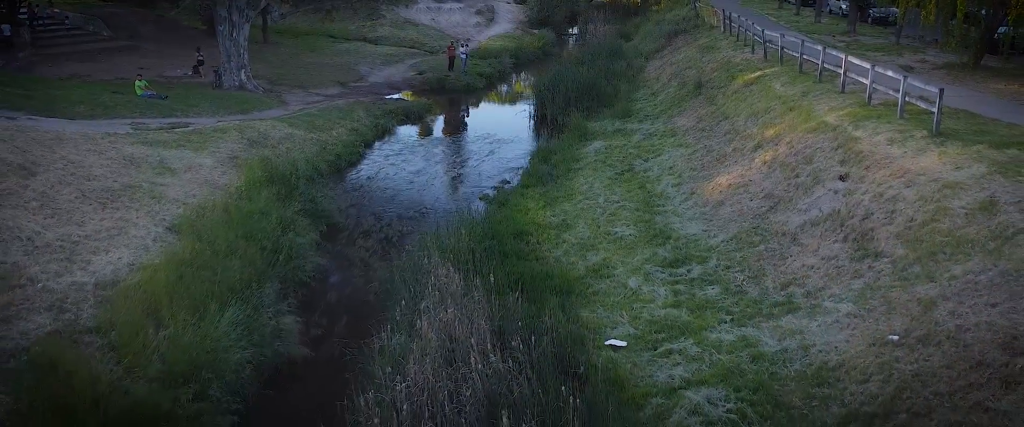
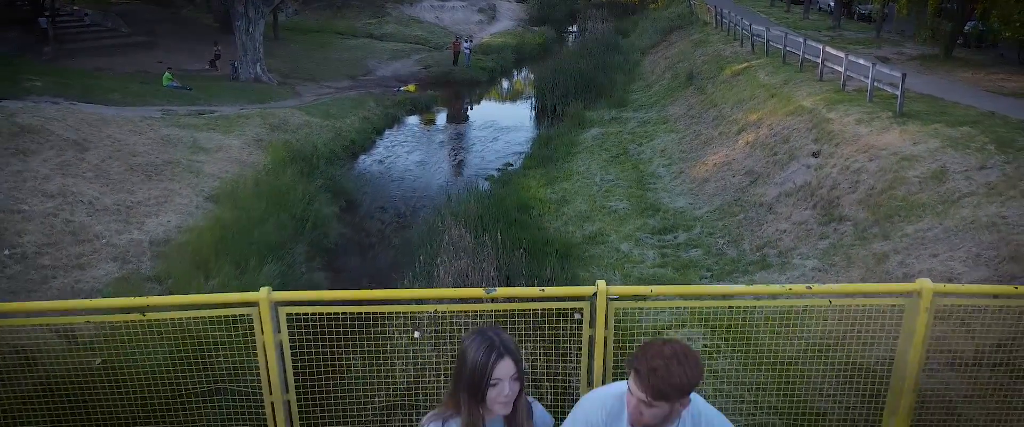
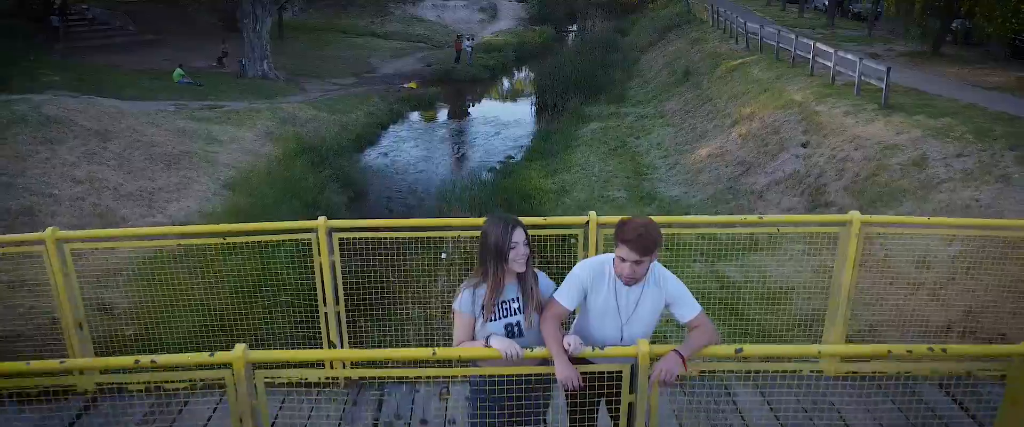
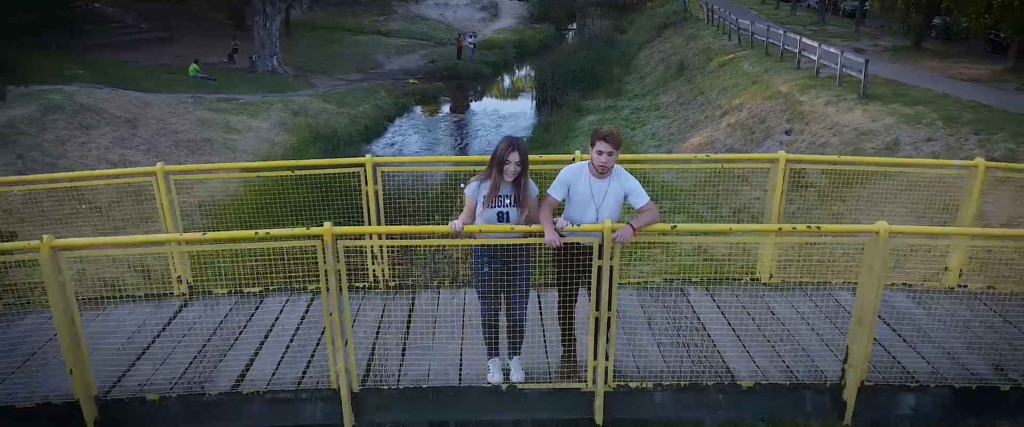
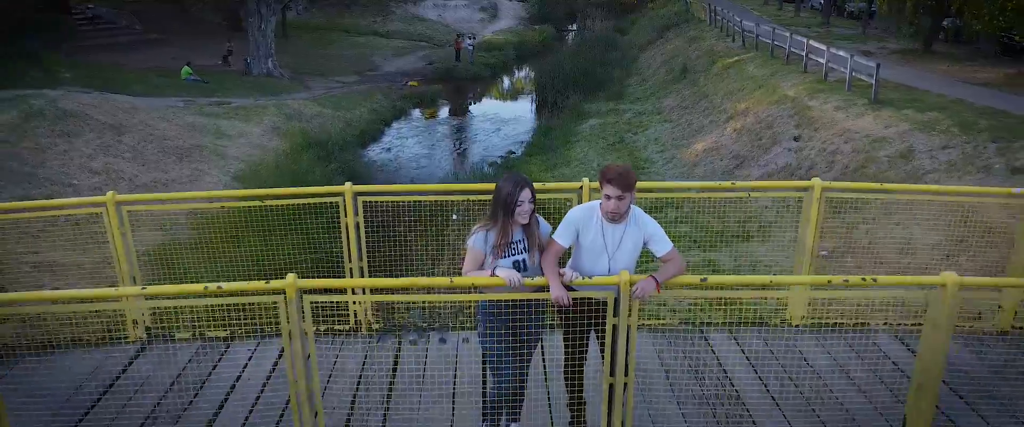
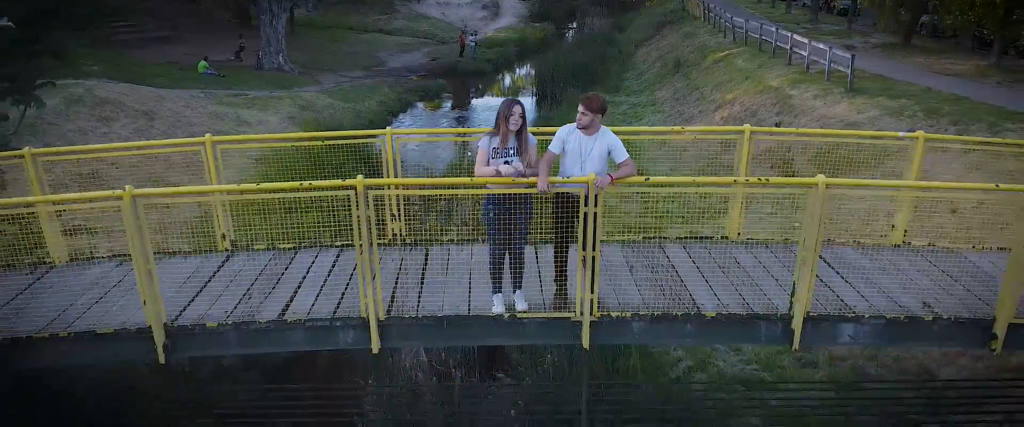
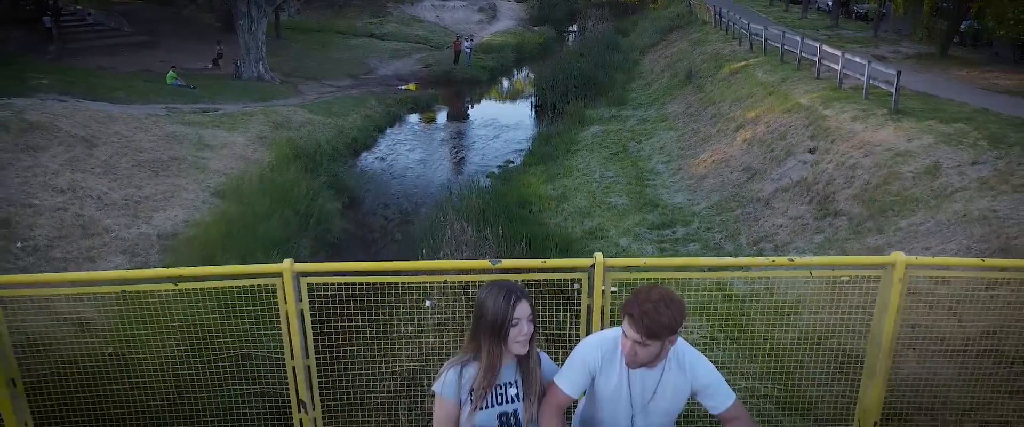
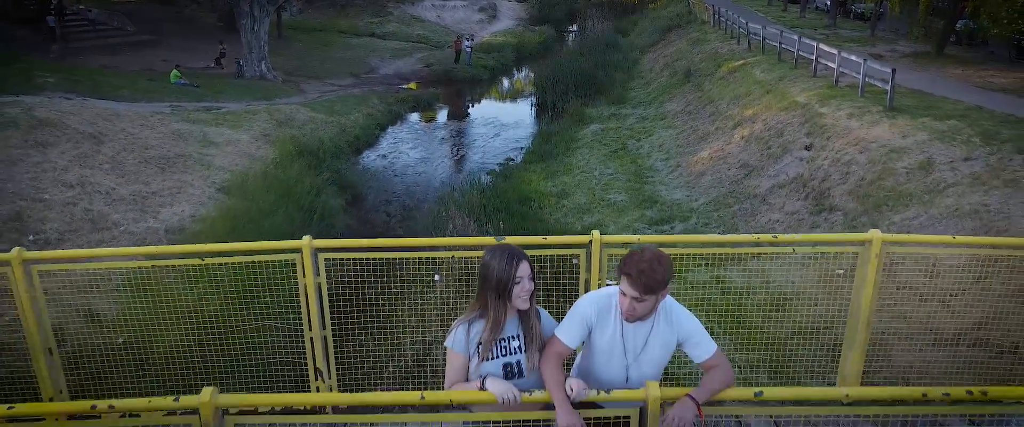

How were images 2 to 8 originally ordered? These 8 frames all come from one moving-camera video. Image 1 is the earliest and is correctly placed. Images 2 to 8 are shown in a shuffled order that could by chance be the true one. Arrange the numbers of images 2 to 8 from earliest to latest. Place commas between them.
2, 7, 8, 3, 5, 4, 6
